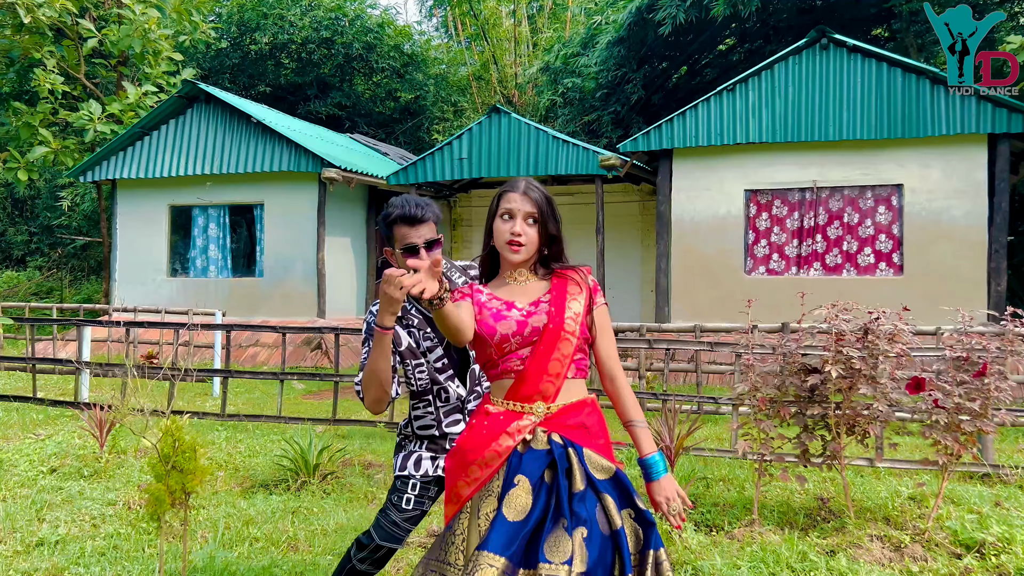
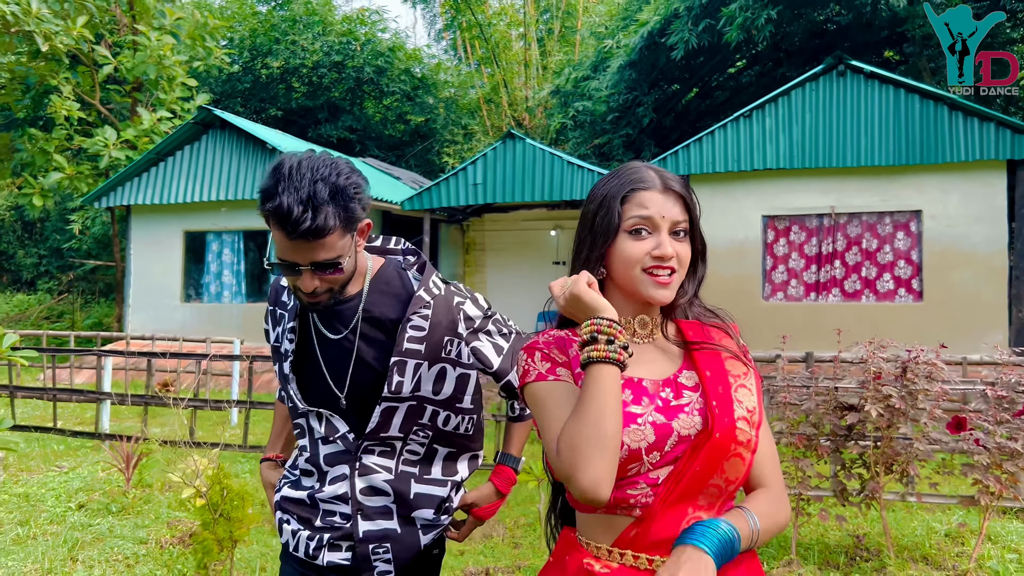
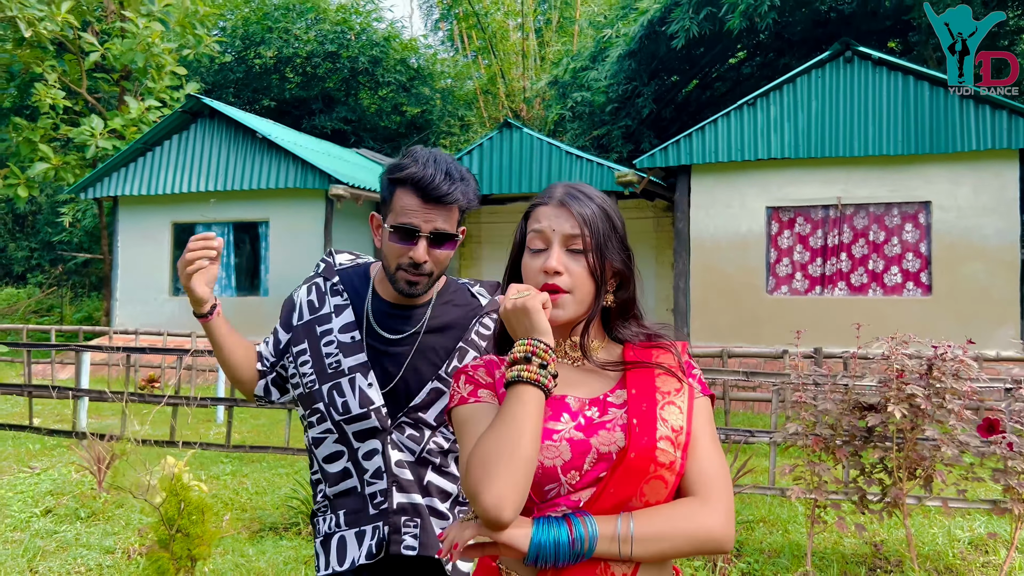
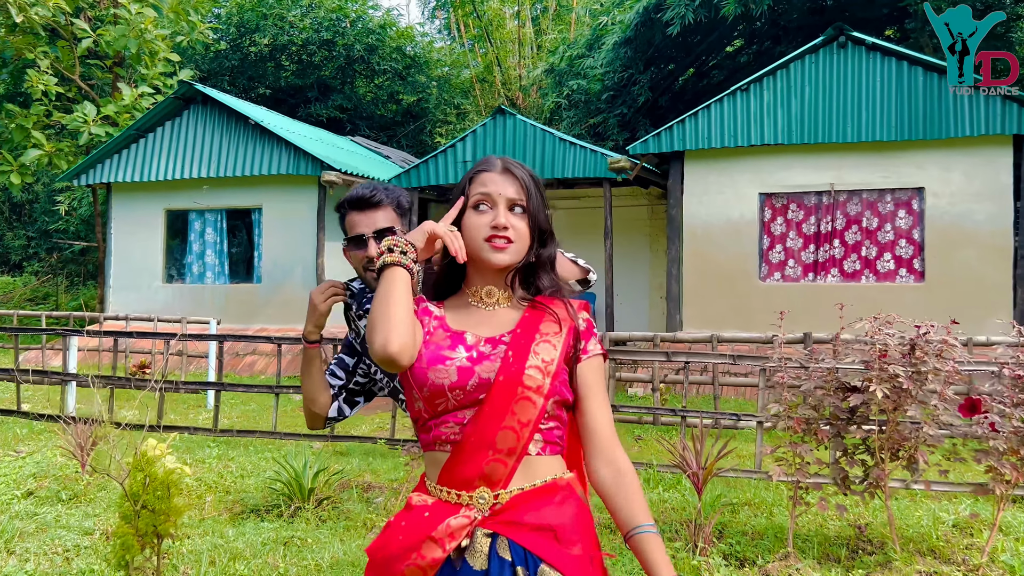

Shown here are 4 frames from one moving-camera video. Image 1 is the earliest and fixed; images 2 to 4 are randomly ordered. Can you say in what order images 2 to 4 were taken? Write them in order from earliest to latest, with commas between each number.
4, 3, 2
